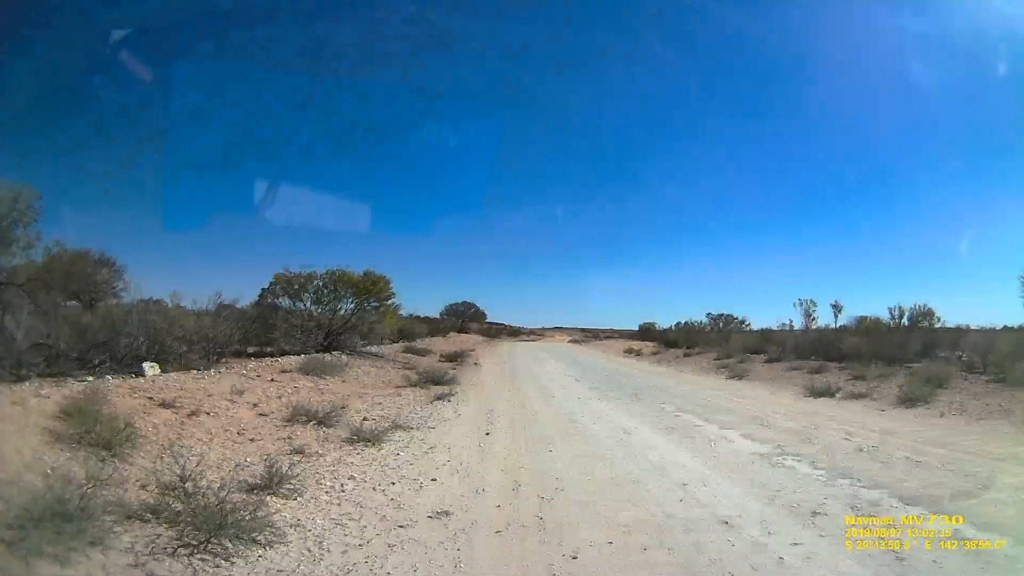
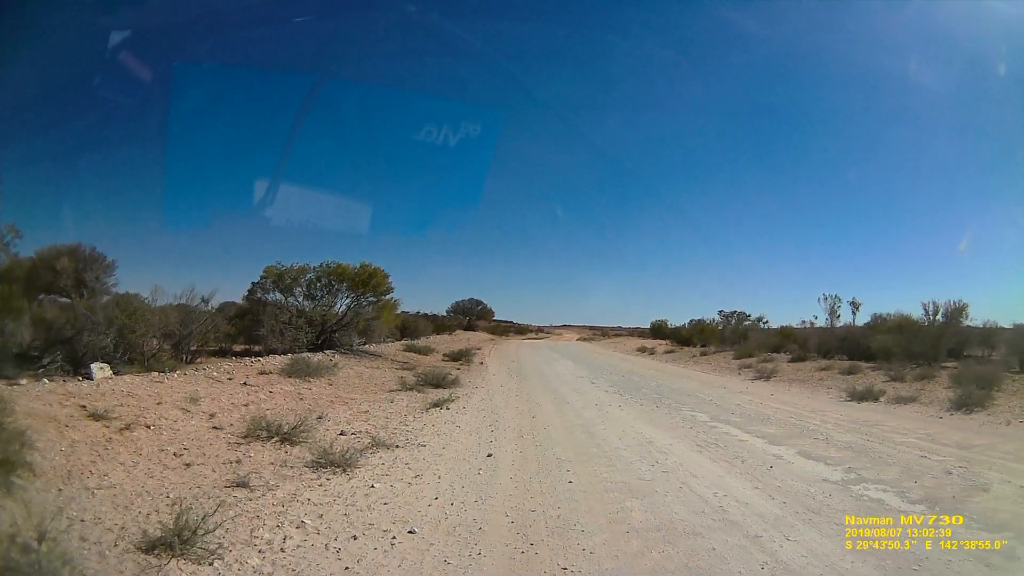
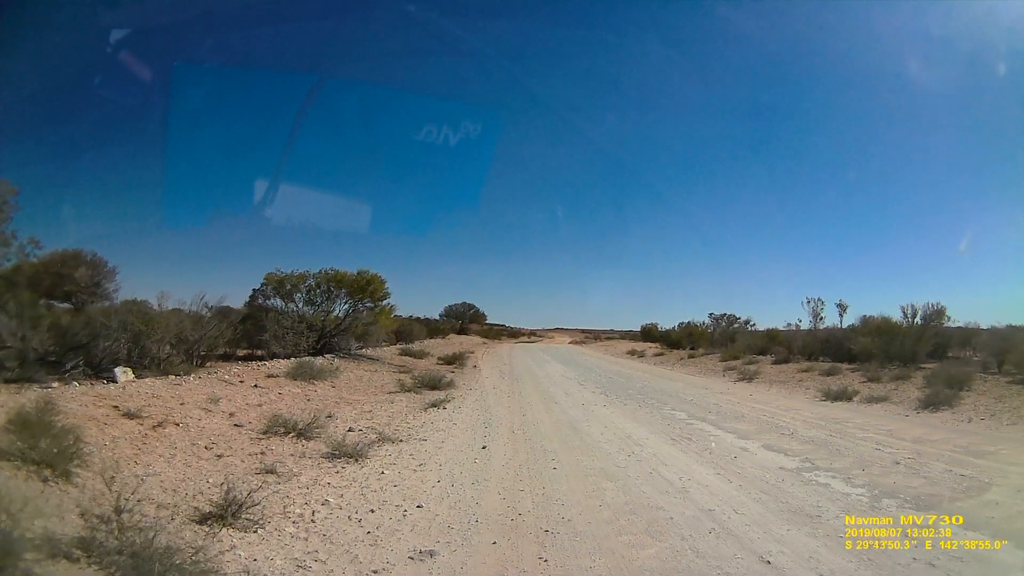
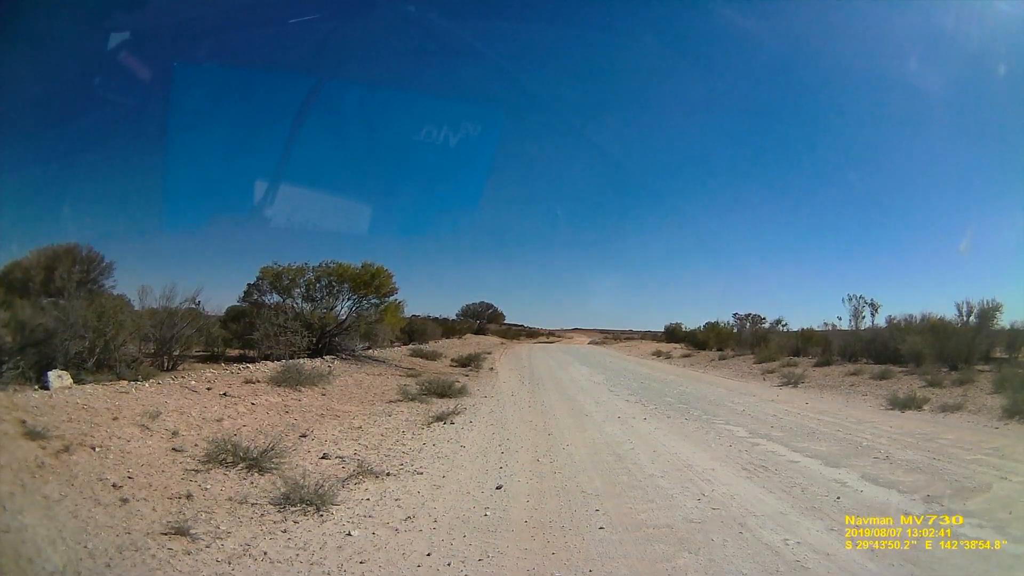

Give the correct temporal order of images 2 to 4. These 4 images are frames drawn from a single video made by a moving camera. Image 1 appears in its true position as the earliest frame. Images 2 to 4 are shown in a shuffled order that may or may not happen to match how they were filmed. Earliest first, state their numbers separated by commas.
3, 2, 4
